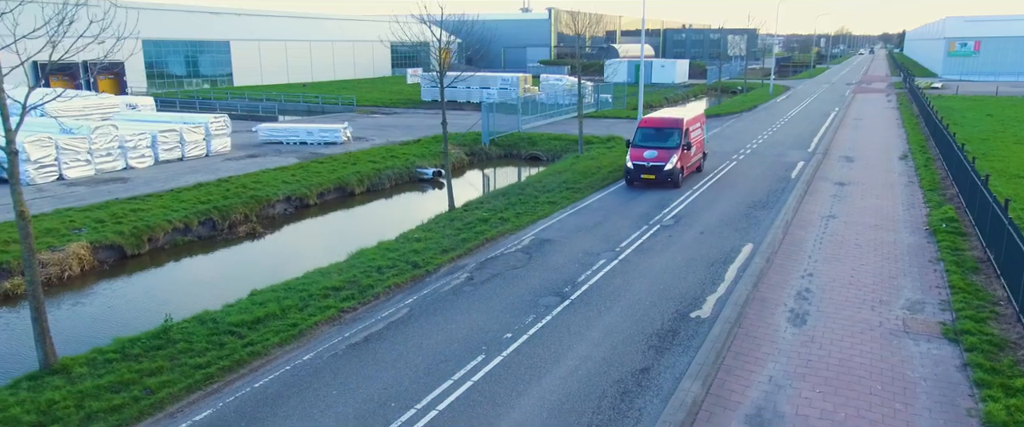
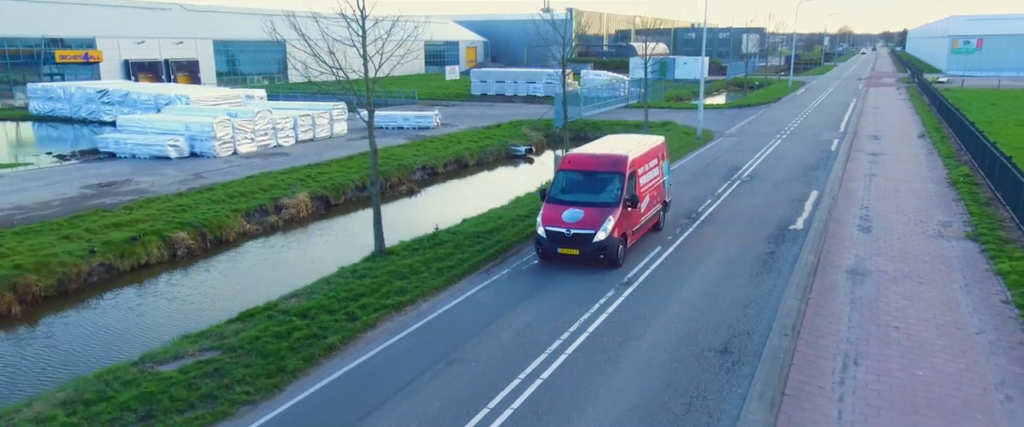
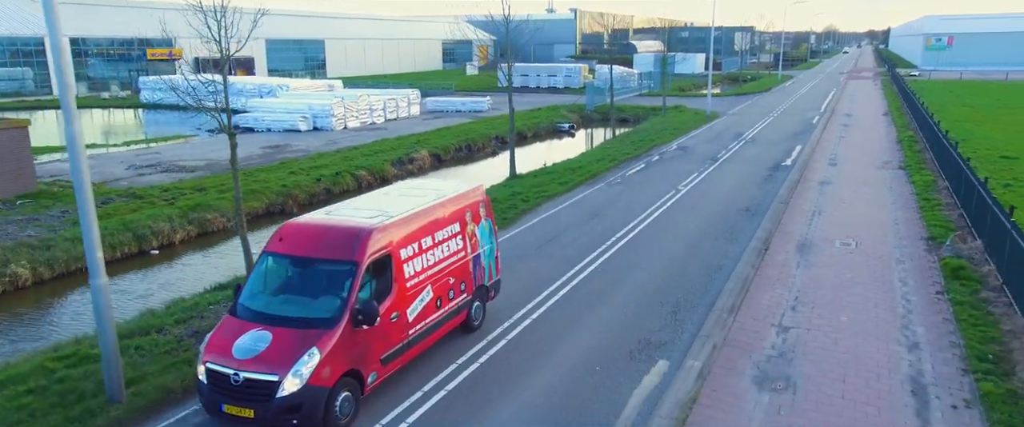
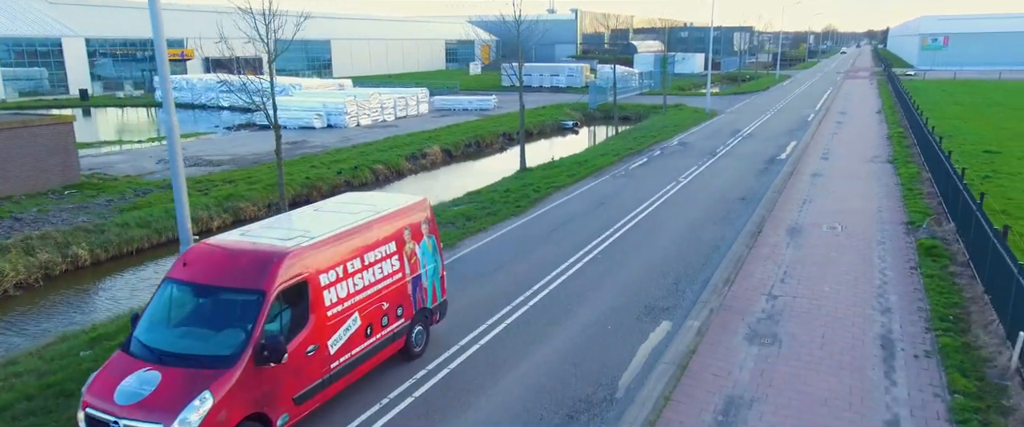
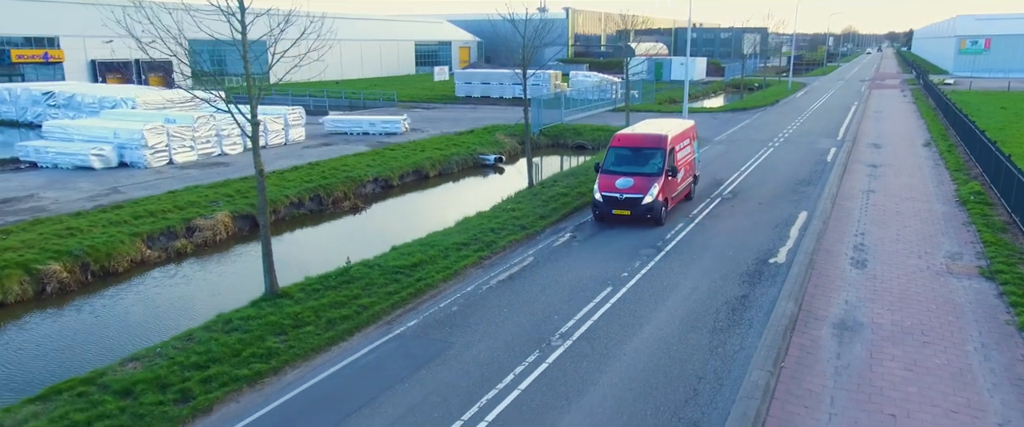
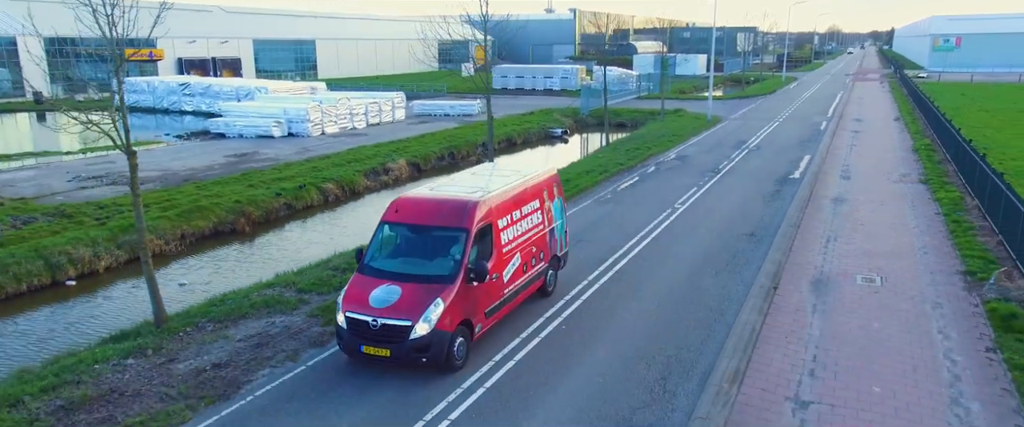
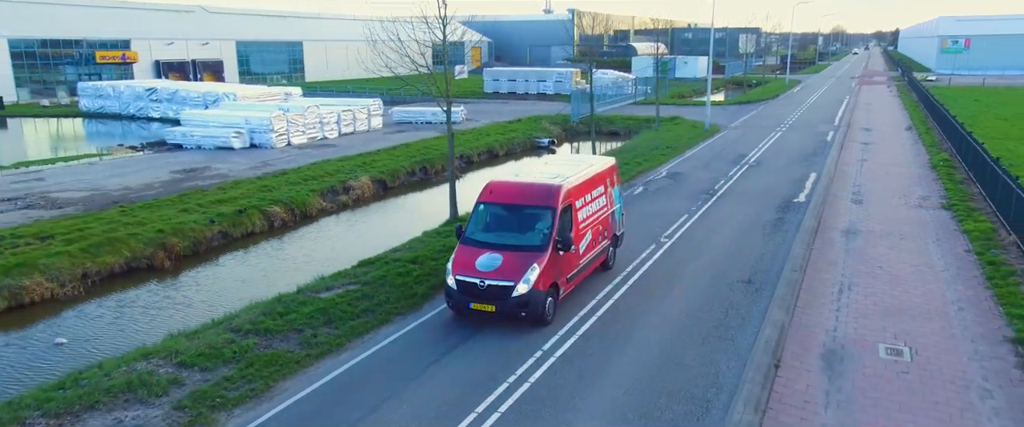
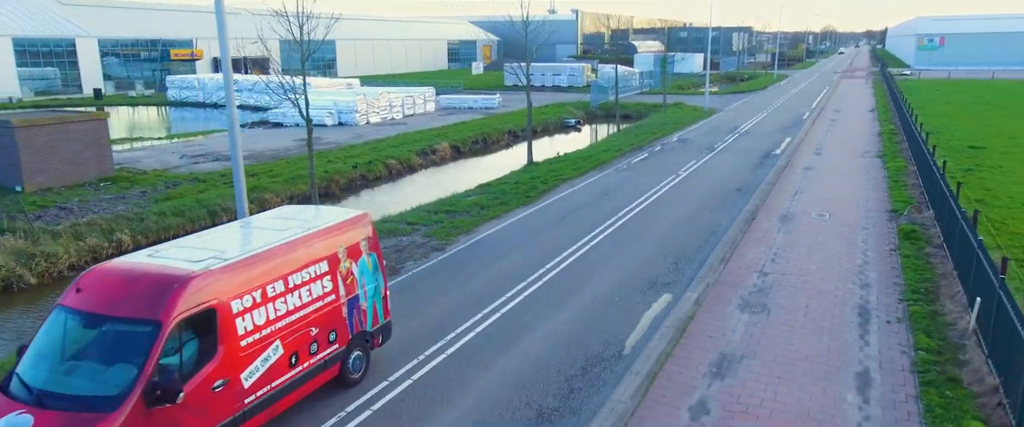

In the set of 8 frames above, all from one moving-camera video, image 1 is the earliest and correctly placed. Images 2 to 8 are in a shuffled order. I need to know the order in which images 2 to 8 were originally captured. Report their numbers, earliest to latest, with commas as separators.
5, 2, 7, 6, 3, 4, 8
